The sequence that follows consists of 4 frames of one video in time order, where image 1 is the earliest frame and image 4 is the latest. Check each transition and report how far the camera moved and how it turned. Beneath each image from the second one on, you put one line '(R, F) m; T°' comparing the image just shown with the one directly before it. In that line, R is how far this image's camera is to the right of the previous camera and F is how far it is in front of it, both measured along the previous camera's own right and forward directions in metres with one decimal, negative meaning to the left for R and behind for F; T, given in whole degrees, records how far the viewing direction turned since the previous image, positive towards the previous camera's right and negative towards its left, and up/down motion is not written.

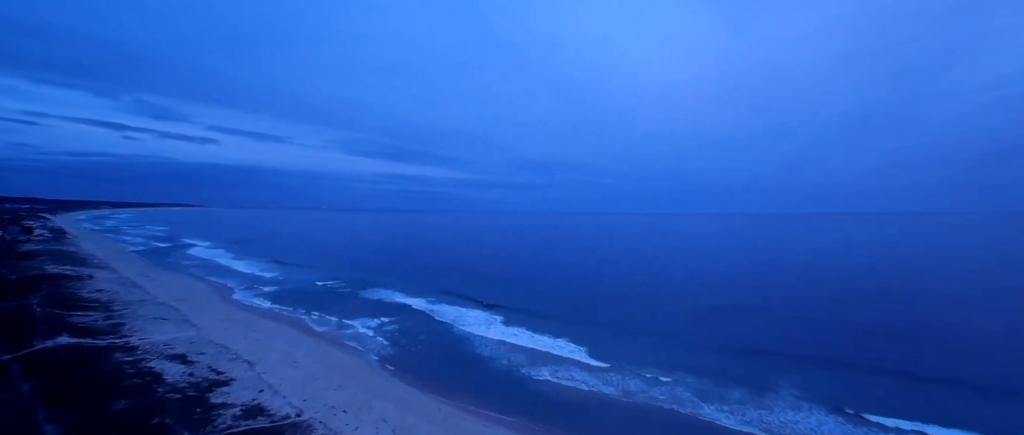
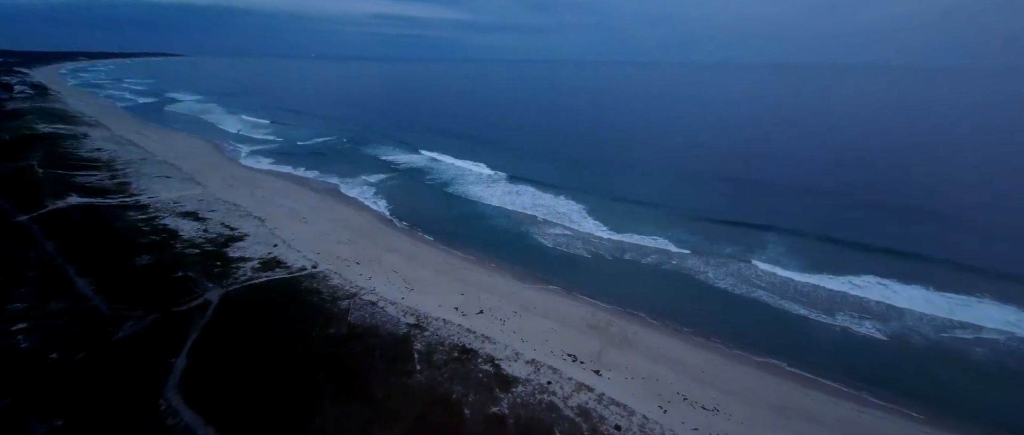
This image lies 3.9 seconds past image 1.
(-0.3, +3.2) m; 0°
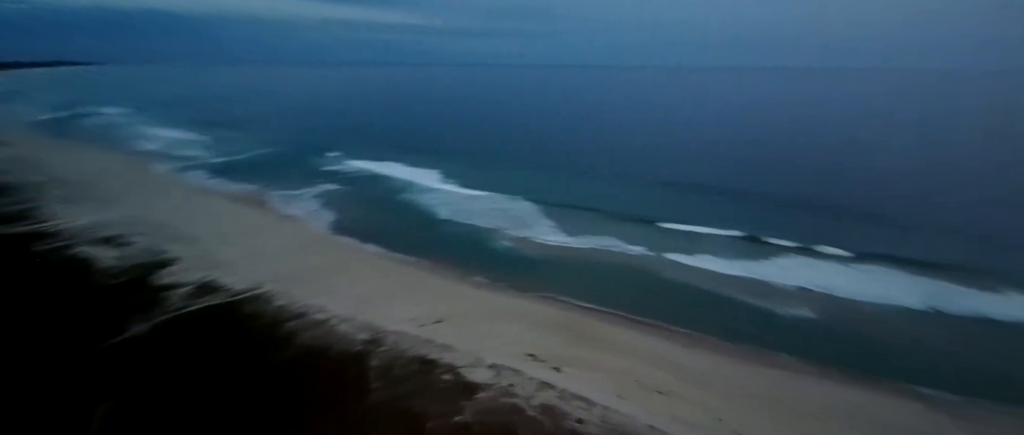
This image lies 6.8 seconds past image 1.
(+0.2, -0.2) m; +7°
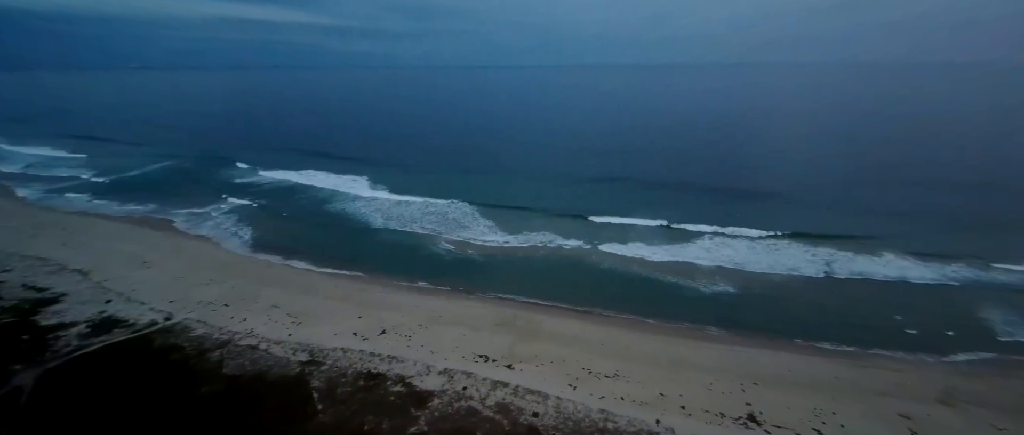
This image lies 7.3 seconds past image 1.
(+0.1, -0.1) m; +8°
